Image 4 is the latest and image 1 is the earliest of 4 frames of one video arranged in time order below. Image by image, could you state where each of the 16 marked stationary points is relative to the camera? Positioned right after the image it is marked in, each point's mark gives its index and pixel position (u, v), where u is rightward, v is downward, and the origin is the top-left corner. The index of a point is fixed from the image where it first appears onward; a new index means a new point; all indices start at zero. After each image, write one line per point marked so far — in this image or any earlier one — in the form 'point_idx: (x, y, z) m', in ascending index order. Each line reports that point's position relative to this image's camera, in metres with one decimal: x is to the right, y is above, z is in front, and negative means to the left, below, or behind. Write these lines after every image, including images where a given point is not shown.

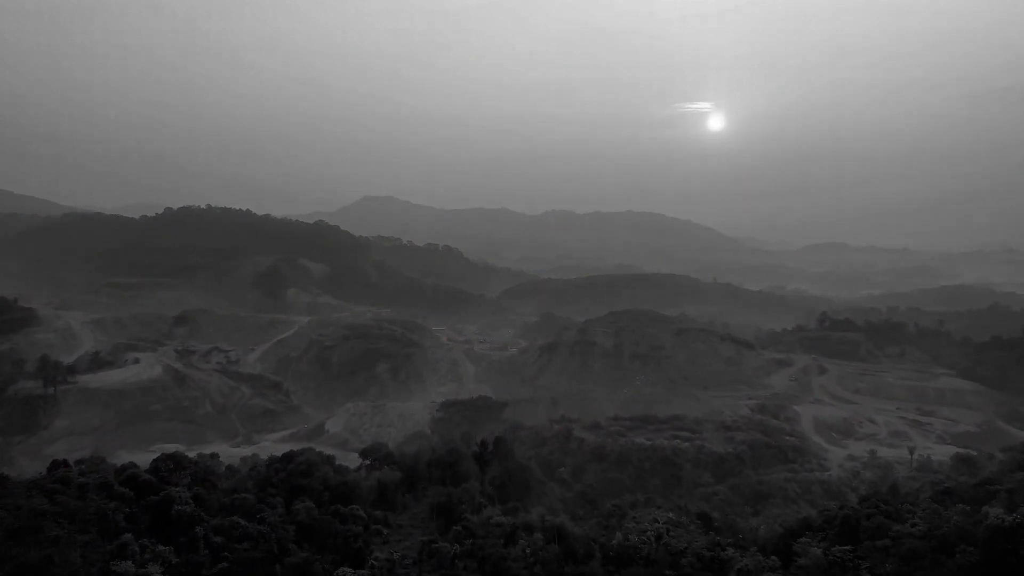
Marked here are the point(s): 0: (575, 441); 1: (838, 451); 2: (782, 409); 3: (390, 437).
0: (+1.6, -3.9, +15.7) m
1: (+8.7, -4.4, +16.8) m
2: (+8.5, -3.8, +19.7) m
3: (-3.4, -4.3, +17.7) m
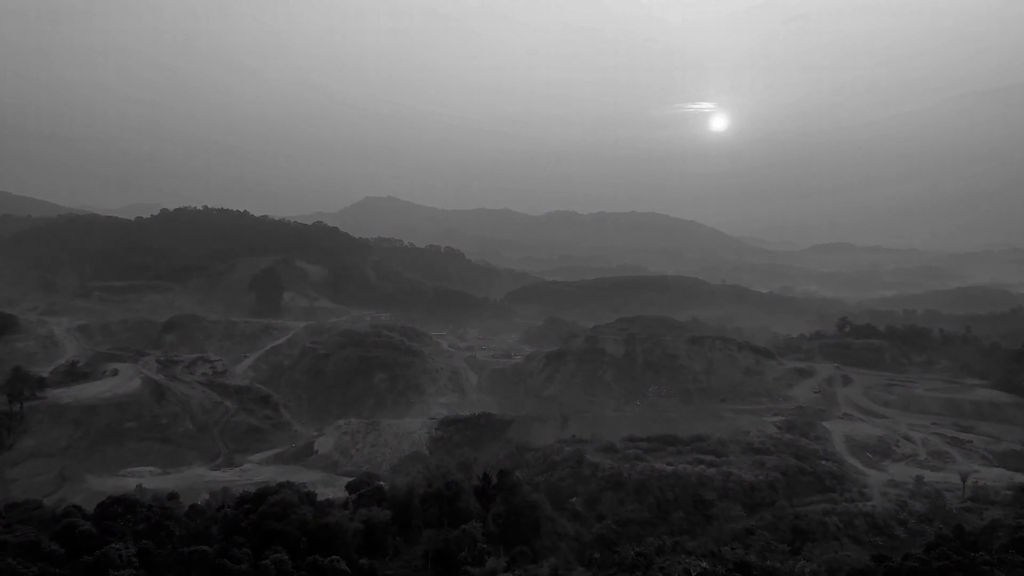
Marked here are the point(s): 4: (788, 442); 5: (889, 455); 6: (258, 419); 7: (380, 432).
0: (+1.7, -4.1, +14.2) m
1: (+8.9, -4.6, +15.3) m
2: (+8.6, -4.0, +18.1) m
3: (-3.2, -4.5, +16.2) m
4: (+7.0, -3.9, +15.9) m
5: (+10.1, -4.5, +16.8) m
6: (-7.9, -4.1, +19.3) m
7: (-3.7, -4.0, +17.5) m
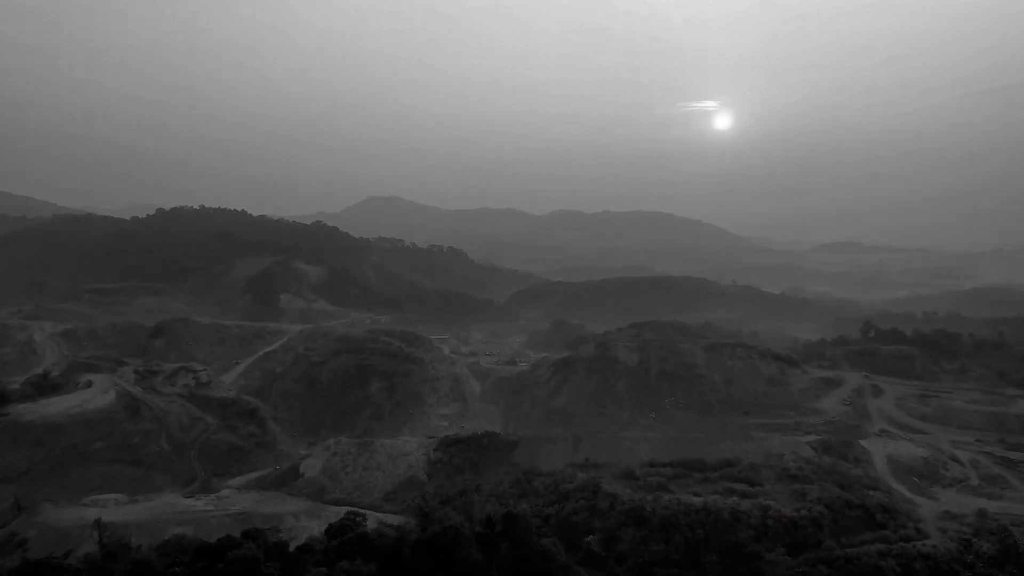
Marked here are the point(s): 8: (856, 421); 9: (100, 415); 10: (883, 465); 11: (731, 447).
0: (+1.9, -4.2, +12.5) m
1: (+9.0, -4.7, +13.6) m
2: (+8.8, -4.1, +16.4) m
3: (-3.1, -4.6, +14.6) m
4: (+7.2, -4.1, +14.2) m
5: (+10.3, -4.6, +15.1) m
6: (-7.7, -4.2, +17.7) m
7: (-3.5, -4.2, +15.9) m
8: (+10.8, -4.2, +19.6) m
9: (-11.2, -3.4, +16.9) m
10: (+9.3, -4.4, +15.7) m
11: (+5.5, -4.0, +15.6) m
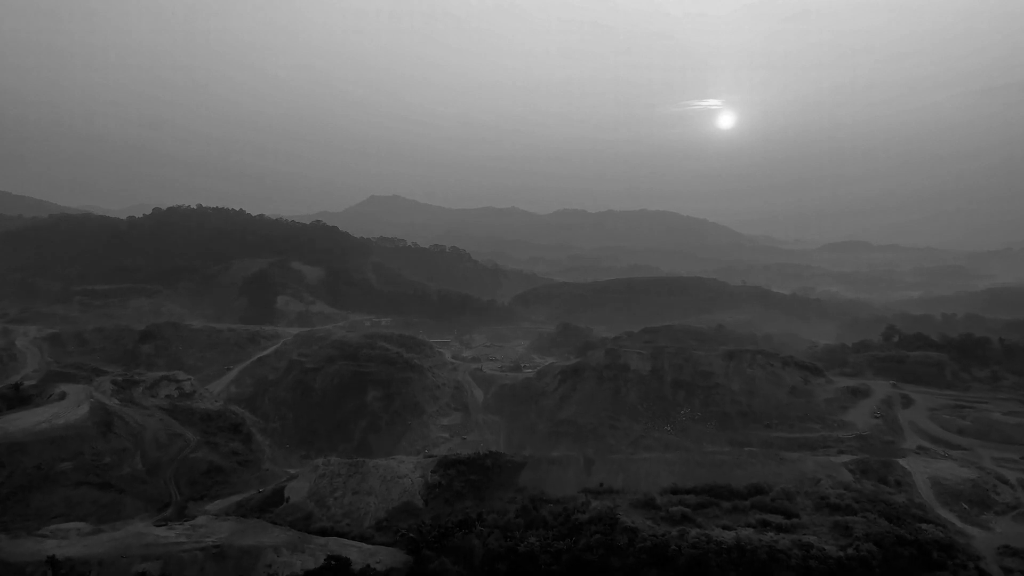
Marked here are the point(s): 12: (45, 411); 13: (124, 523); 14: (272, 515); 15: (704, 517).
0: (+2.0, -4.3, +11.1) m
1: (+9.1, -4.9, +12.1) m
2: (+8.9, -4.3, +14.9) m
3: (-3.0, -4.8, +13.2) m
4: (+7.3, -4.2, +12.8) m
5: (+10.4, -4.8, +13.6) m
6: (-7.6, -4.3, +16.4) m
7: (-3.4, -4.3, +14.5) m
8: (+11.0, -4.3, +18.1) m
9: (-11.0, -3.5, +15.6) m
10: (+9.4, -4.6, +14.2) m
11: (+5.6, -4.1, +14.2) m
12: (-12.6, -3.3, +16.9) m
13: (-8.1, -4.9, +13.1) m
14: (-5.1, -4.9, +13.4) m
15: (+3.7, -4.4, +11.9) m
